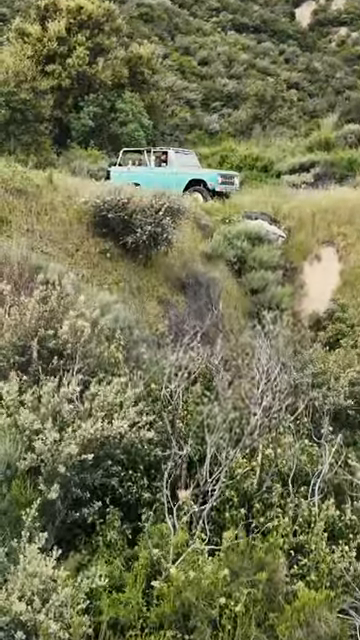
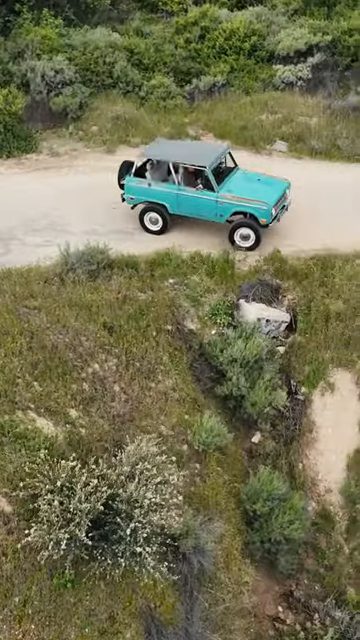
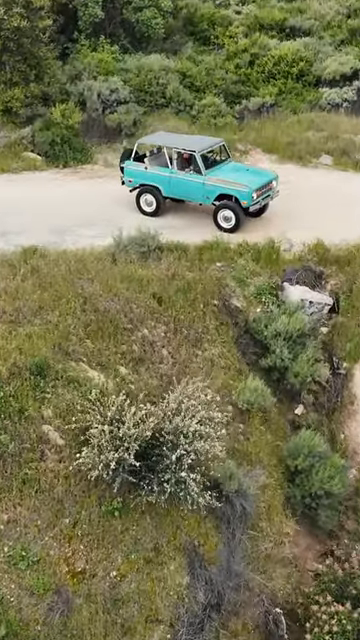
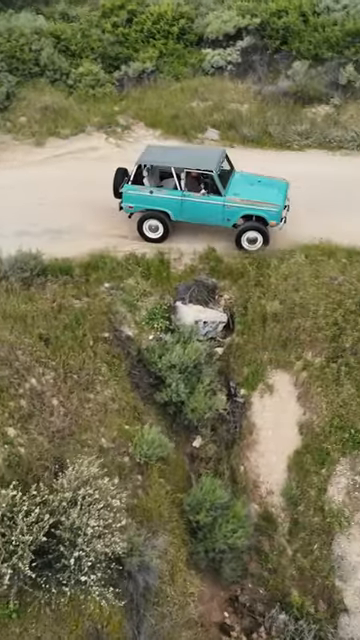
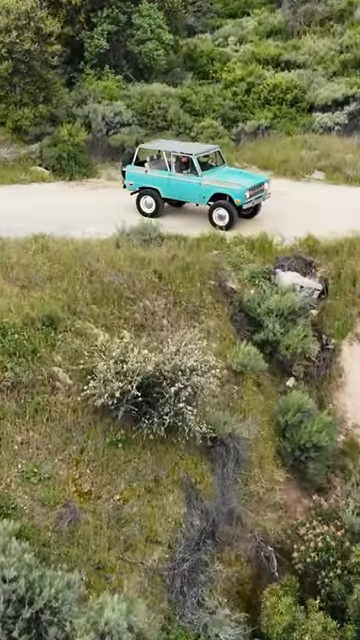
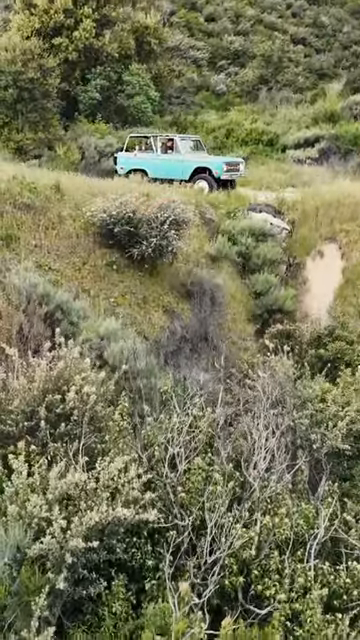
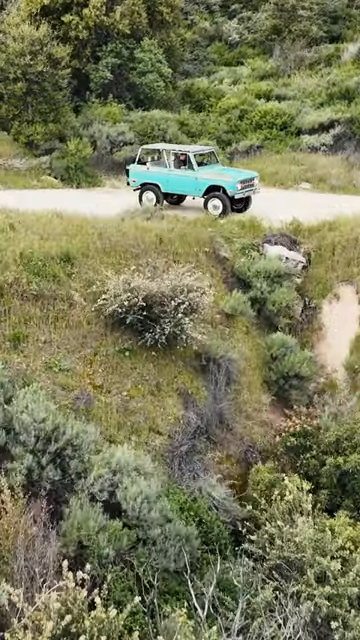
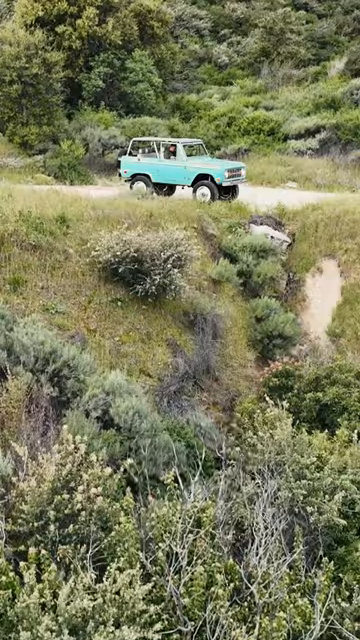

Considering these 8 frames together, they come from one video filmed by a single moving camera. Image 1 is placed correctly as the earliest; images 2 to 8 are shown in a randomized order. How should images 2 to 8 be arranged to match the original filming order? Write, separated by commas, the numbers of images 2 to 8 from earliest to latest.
6, 8, 7, 5, 3, 2, 4
